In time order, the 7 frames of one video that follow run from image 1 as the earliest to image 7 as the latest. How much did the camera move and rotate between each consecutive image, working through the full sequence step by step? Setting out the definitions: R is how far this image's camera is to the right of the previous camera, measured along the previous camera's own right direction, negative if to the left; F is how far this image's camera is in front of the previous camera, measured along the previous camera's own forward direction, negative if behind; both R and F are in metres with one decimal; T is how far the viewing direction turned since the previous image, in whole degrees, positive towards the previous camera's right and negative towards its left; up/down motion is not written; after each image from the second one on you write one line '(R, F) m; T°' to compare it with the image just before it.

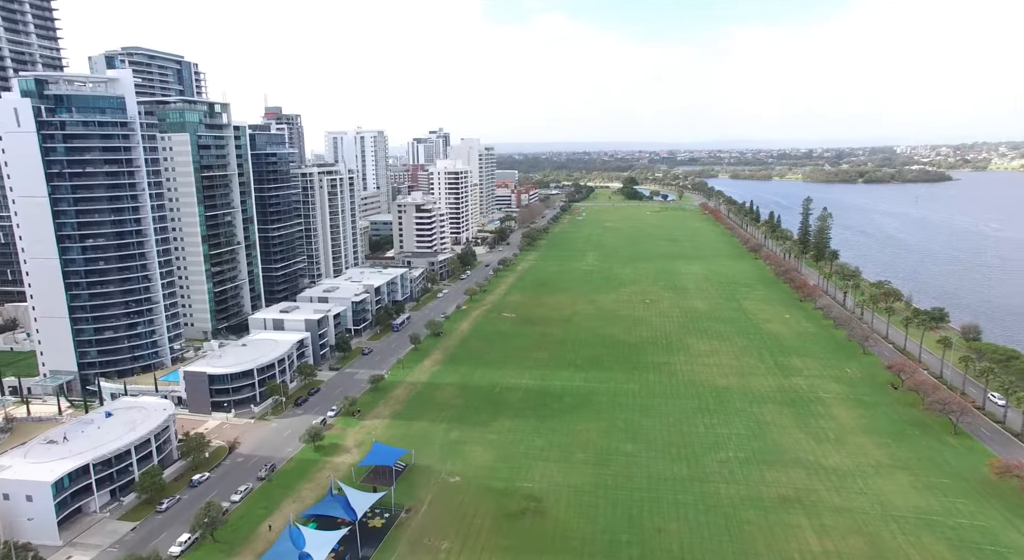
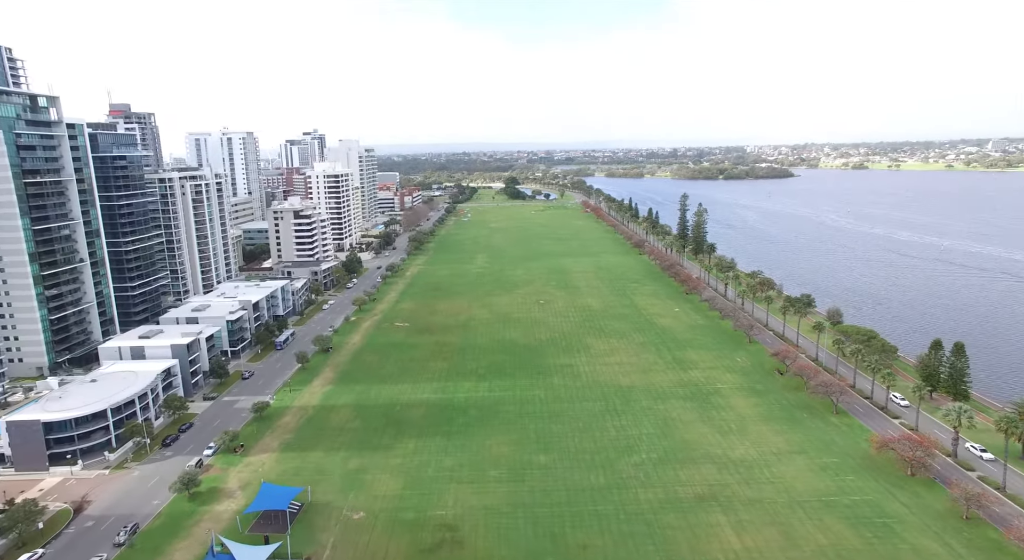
(-0.9, +2.8) m; +11°
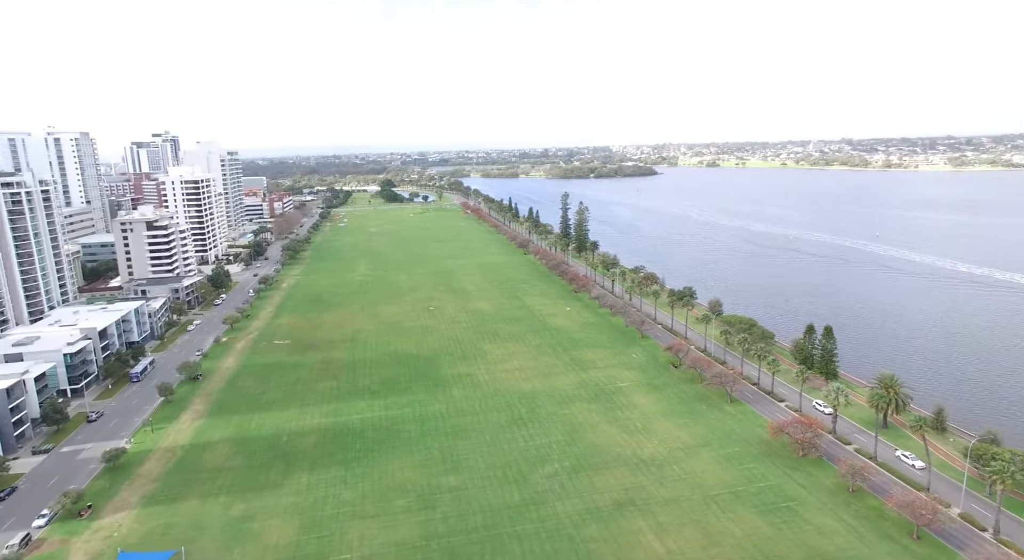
(-1.2, +2.8) m; +11°
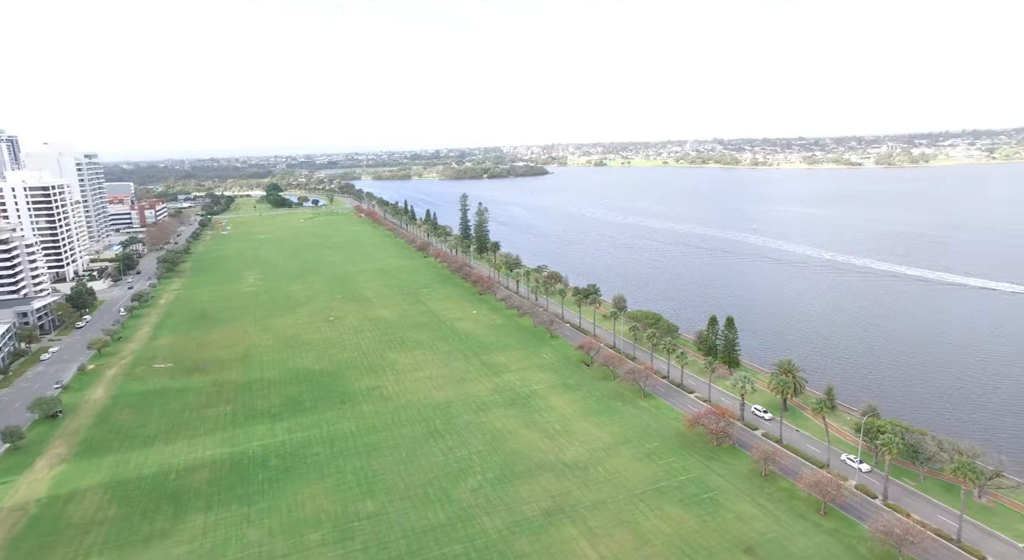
(-1.1, +1.8) m; +10°
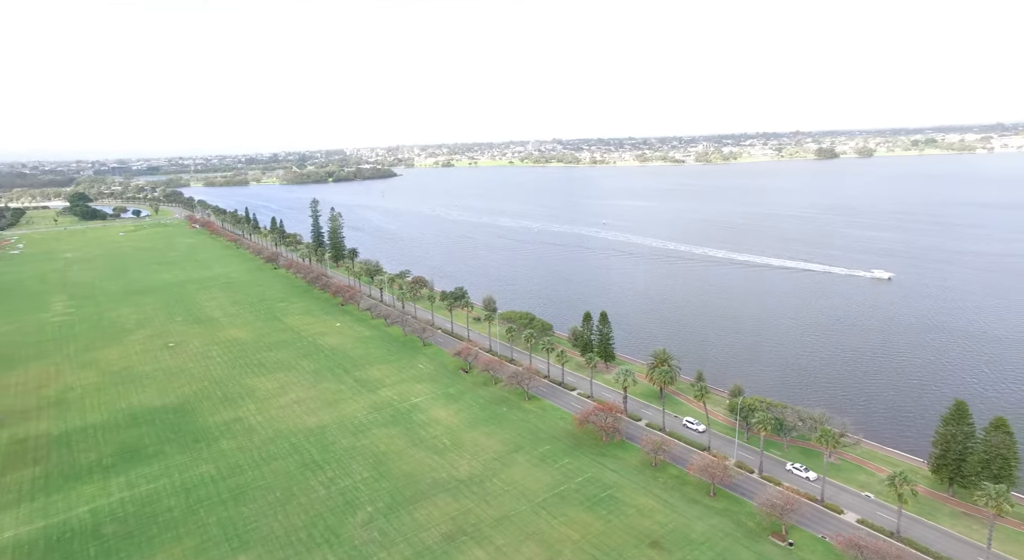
(-1.7, +2.4) m; +14°
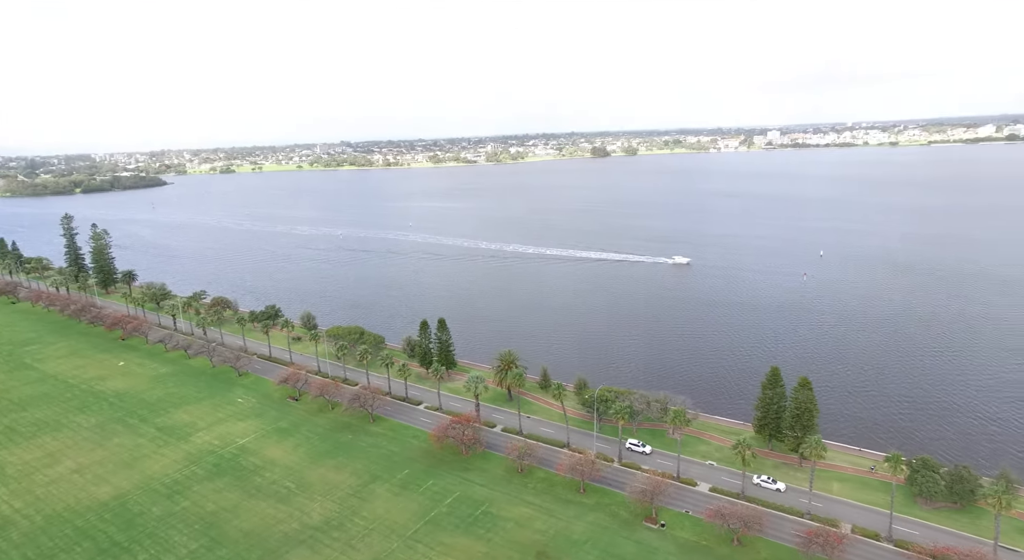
(-2.8, +3.0) m; +18°
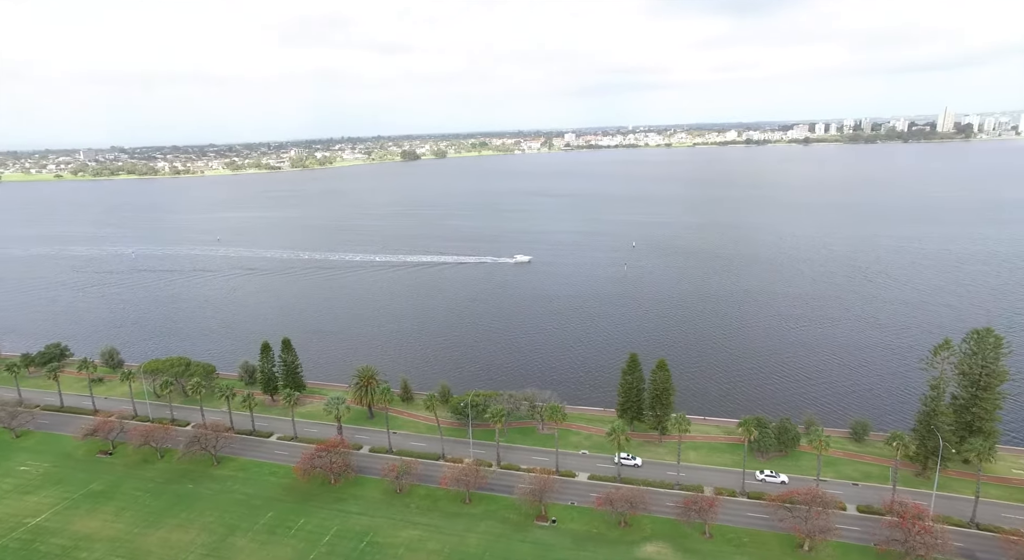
(-3.0, +1.7) m; +17°
